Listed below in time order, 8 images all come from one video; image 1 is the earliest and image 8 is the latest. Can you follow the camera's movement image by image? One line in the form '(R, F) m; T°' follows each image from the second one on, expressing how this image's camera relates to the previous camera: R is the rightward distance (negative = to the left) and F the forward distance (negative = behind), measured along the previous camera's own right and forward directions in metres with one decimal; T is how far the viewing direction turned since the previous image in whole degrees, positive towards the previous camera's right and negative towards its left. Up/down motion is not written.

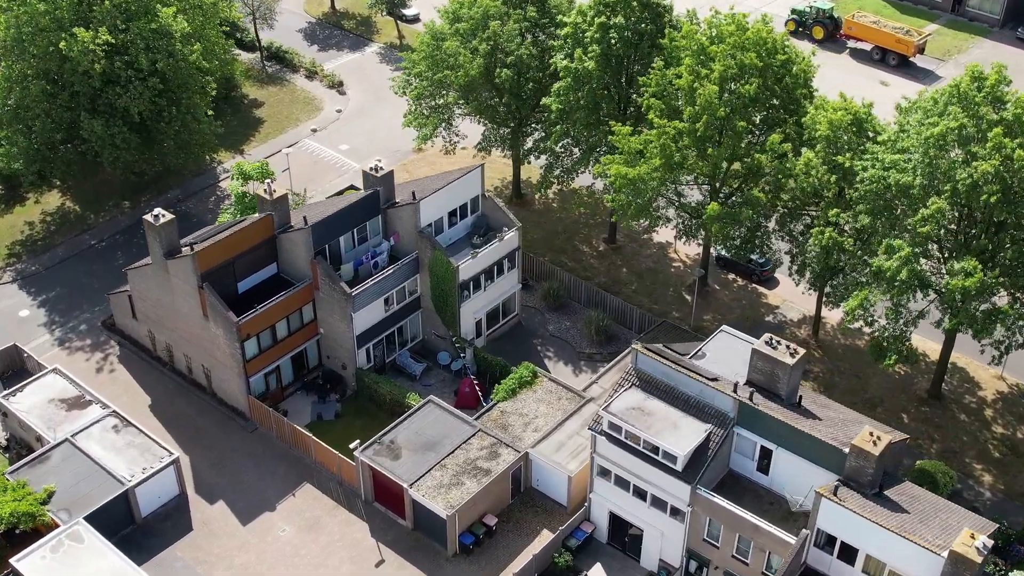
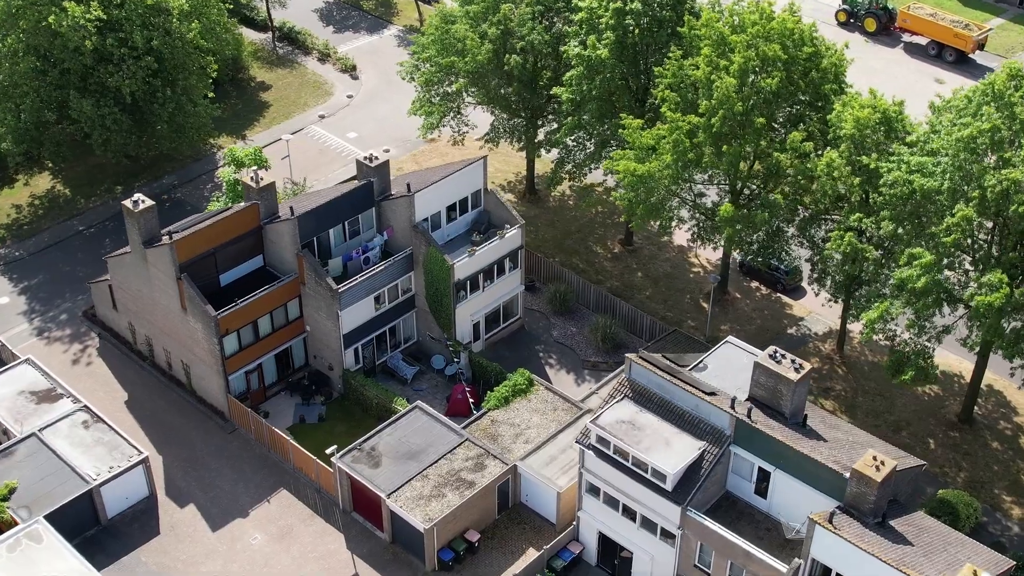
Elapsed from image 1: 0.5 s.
(+2.5, +3.7) m; -3°
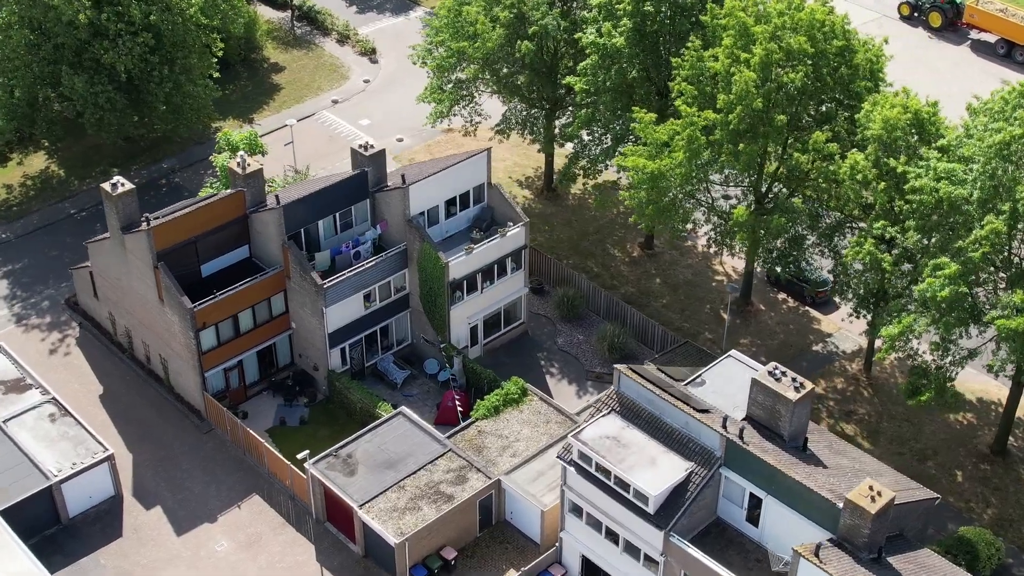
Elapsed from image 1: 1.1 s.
(+2.7, +3.7) m; -3°
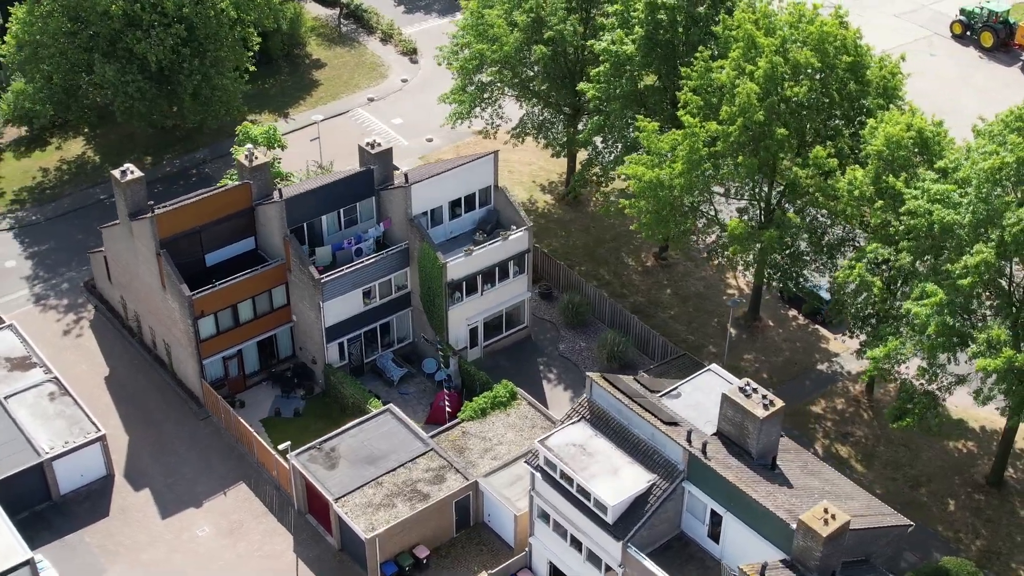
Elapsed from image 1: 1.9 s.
(+3.0, +0.1) m; -3°
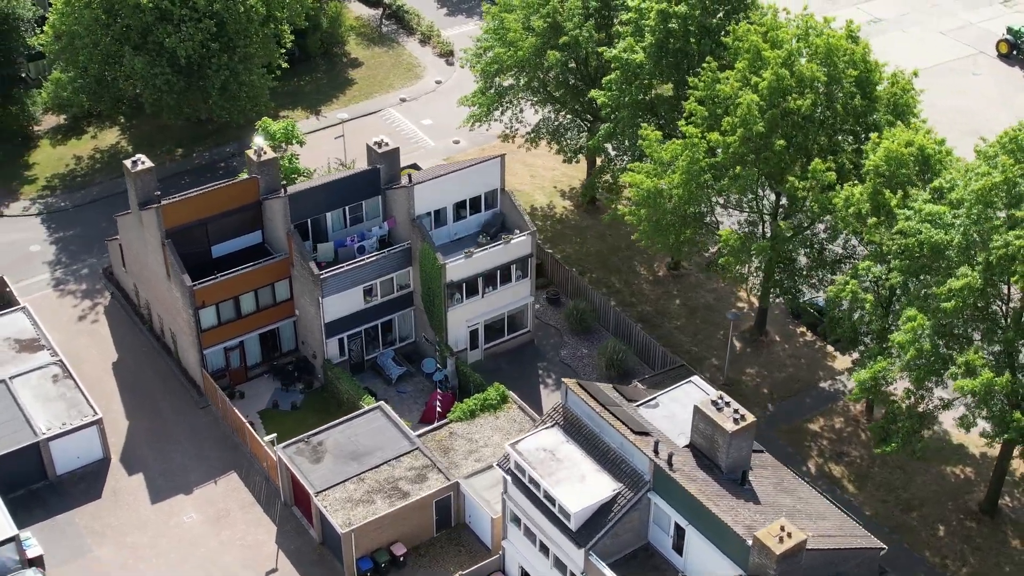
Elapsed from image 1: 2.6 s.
(+2.7, 0.0) m; -3°
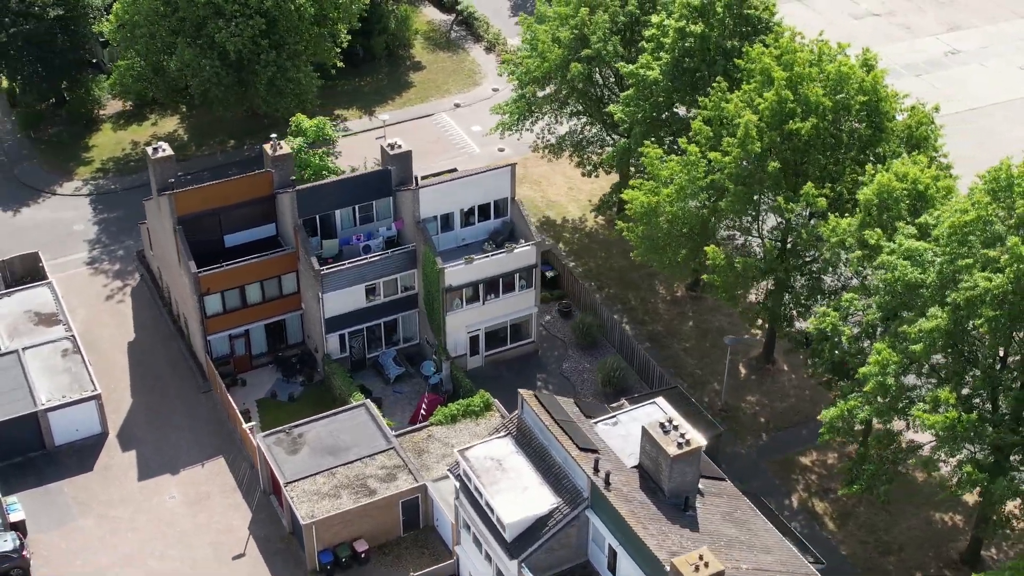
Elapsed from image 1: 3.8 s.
(+4.6, +0.1) m; -5°
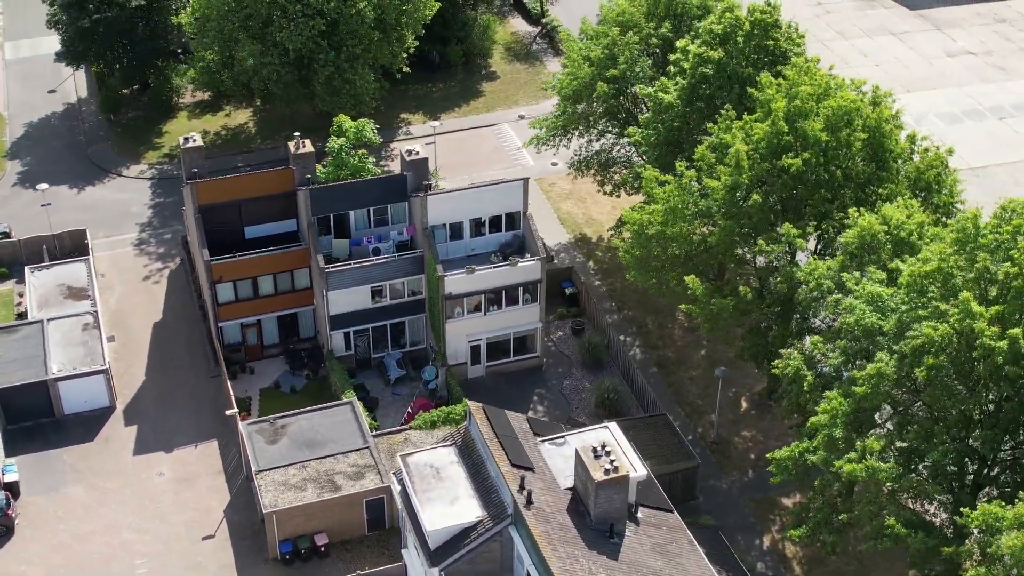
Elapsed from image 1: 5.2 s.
(+5.6, -0.1) m; -6°
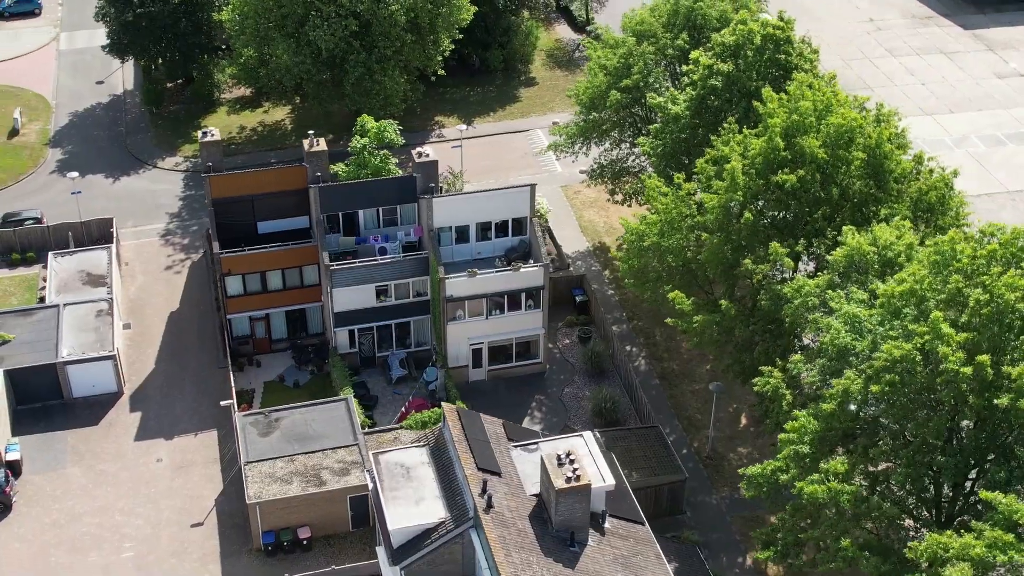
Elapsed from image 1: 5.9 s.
(+2.9, -0.1) m; -3°
